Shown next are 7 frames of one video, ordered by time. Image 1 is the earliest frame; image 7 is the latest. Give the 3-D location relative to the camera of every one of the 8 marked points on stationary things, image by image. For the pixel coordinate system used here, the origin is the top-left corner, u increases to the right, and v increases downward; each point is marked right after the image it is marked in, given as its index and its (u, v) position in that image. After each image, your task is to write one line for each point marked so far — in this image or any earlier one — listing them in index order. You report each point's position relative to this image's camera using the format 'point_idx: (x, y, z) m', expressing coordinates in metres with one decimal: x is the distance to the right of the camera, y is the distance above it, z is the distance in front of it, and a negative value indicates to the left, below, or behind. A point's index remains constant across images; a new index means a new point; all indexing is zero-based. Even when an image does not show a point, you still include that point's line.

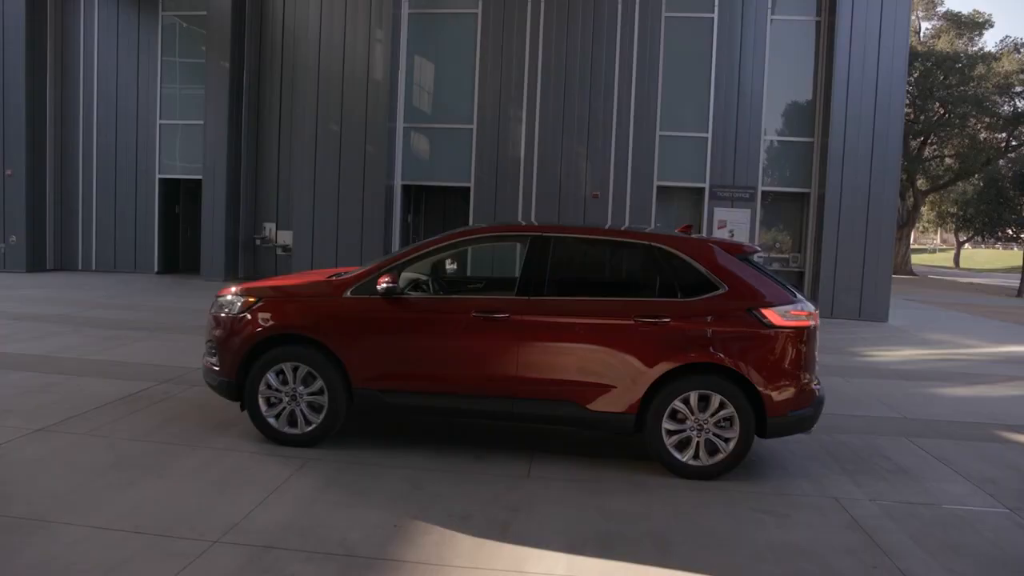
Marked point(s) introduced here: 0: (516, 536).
0: (0.0, -1.5, +4.8) m
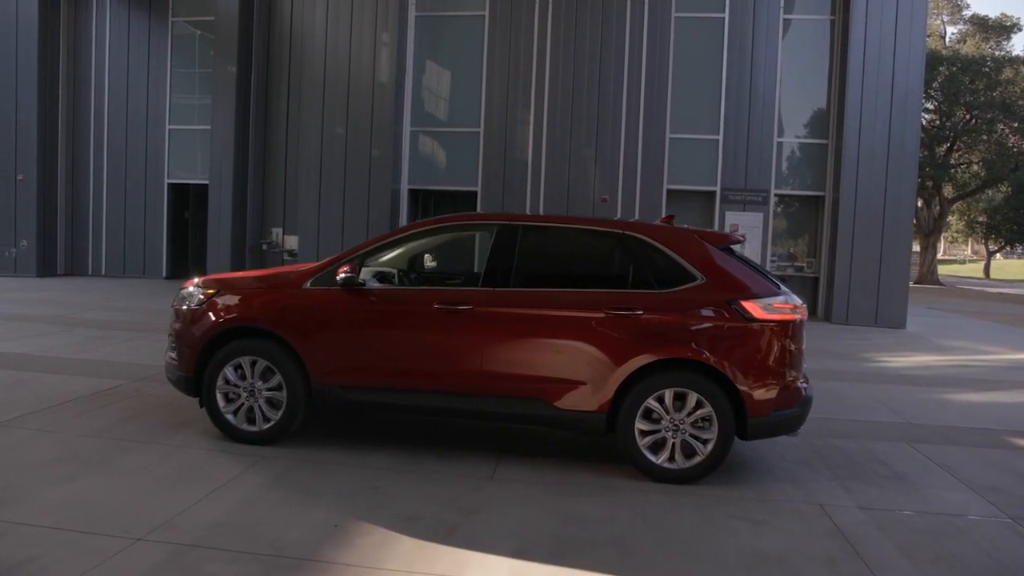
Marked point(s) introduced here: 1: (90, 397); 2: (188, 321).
0: (-0.3, -1.4, +4.4) m
1: (-4.0, -1.0, +7.3) m
2: (-2.6, -0.3, +6.2) m
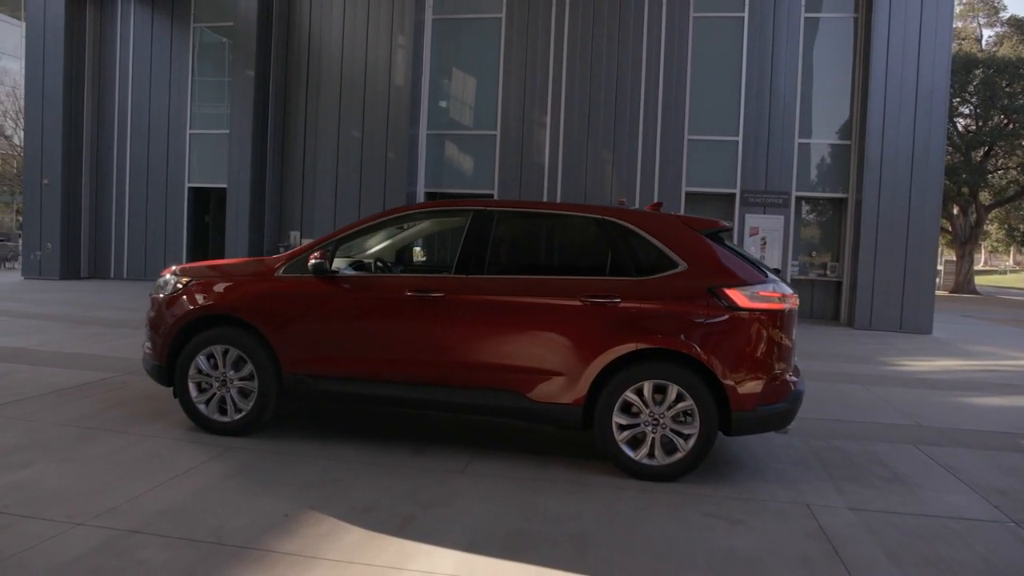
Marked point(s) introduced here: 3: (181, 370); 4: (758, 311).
0: (-0.5, -1.3, +4.2) m
1: (-4.1, -0.9, +7.2) m
2: (-2.7, -0.2, +6.1) m
3: (-2.6, -0.6, +6.0) m
4: (+1.7, -0.2, +5.3) m
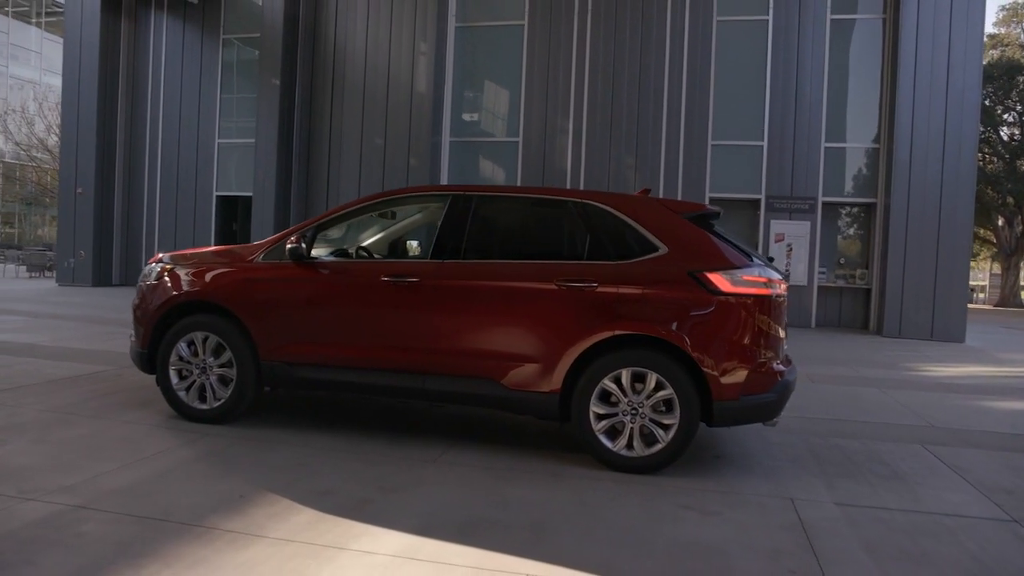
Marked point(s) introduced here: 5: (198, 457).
0: (-0.8, -1.2, +4.1) m
1: (-4.2, -0.9, +7.3) m
2: (-2.9, -0.1, +6.1) m
3: (-2.7, -0.5, +6.0) m
4: (+1.5, -0.1, +5.1) m
5: (-2.0, -1.1, +5.0) m
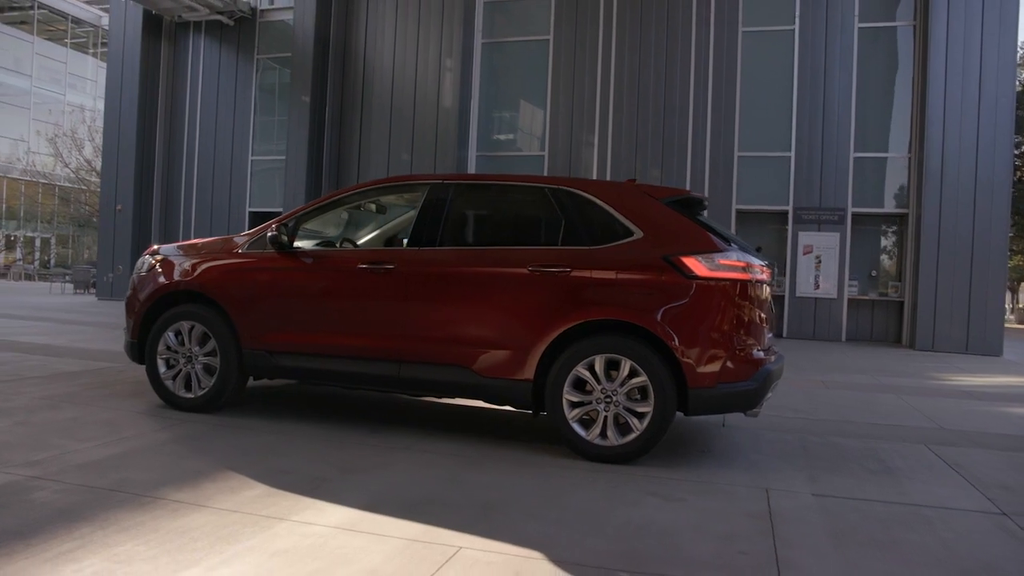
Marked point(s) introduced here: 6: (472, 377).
0: (-1.0, -1.1, +4.1) m
1: (-4.2, -0.8, +7.4) m
2: (-3.0, 0.0, +6.2) m
3: (-2.8, -0.5, +6.1) m
4: (+1.3, 0.0, +4.9) m
5: (-2.2, -1.0, +5.1) m
6: (-0.2, -0.6, +5.3) m
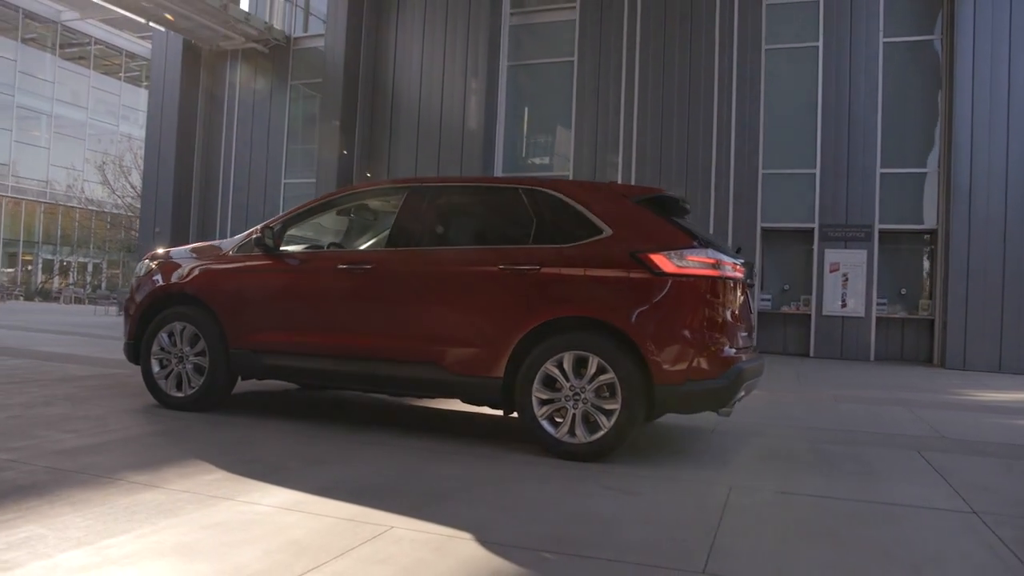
0: (-1.3, -1.0, +4.1) m
1: (-4.3, -0.9, +7.7) m
2: (-3.1, 0.0, +6.4) m
3: (-3.0, -0.5, +6.3) m
4: (+1.1, +0.1, +4.9) m
5: (-2.4, -1.0, +5.2) m
6: (-0.4, -0.6, +5.3) m
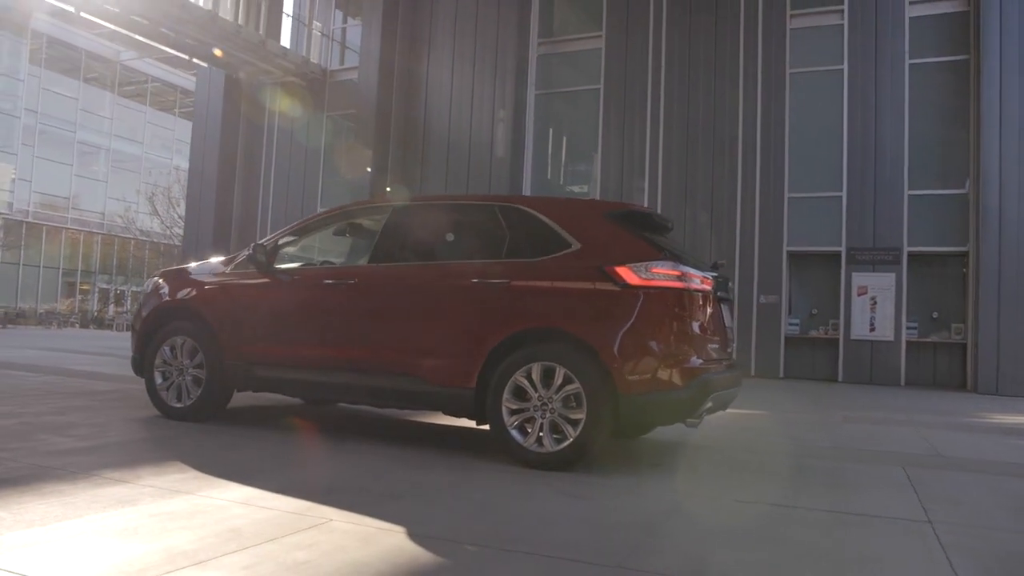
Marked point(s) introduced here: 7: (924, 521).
0: (-1.5, -1.1, +4.3) m
1: (-4.3, -1.1, +8.1) m
2: (-3.2, -0.2, +6.8) m
3: (-3.1, -0.6, +6.6) m
4: (+0.9, 0.0, +5.0) m
5: (-2.6, -1.1, +5.5) m
6: (-0.6, -0.7, +5.5) m
7: (+2.2, -1.2, +4.1) m
